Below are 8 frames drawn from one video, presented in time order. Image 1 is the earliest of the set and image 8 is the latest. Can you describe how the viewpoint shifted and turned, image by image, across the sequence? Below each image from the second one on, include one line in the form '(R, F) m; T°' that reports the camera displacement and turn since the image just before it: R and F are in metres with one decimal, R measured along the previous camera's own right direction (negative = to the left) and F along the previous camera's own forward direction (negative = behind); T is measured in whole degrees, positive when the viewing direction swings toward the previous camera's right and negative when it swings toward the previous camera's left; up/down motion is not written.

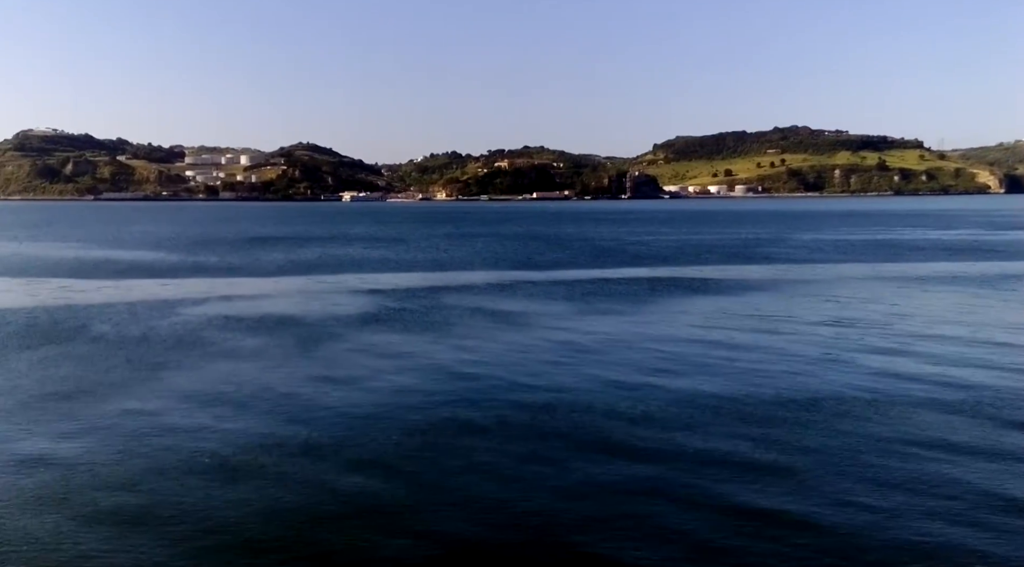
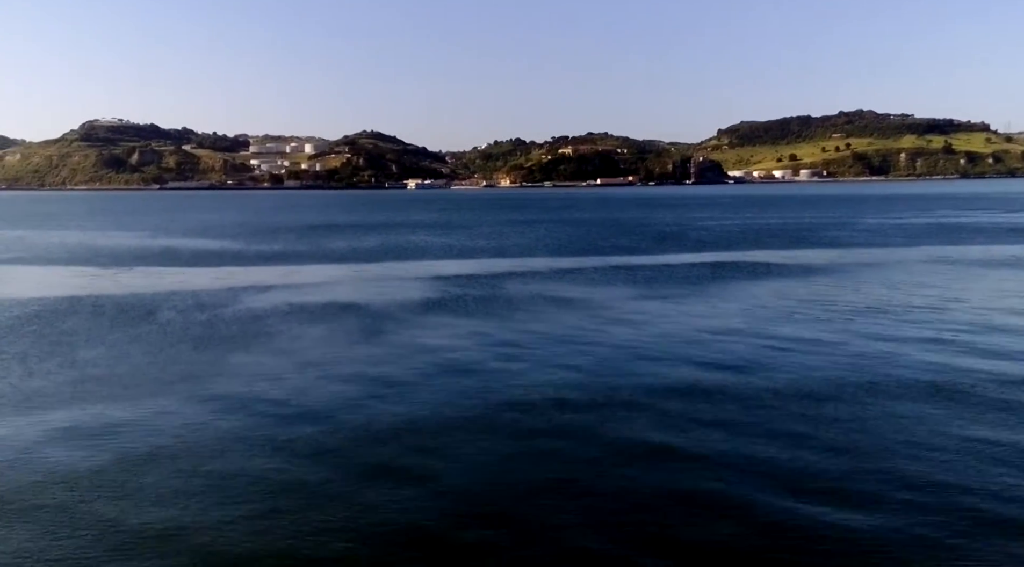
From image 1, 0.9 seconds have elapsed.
(-0.3, +0.9) m; -4°
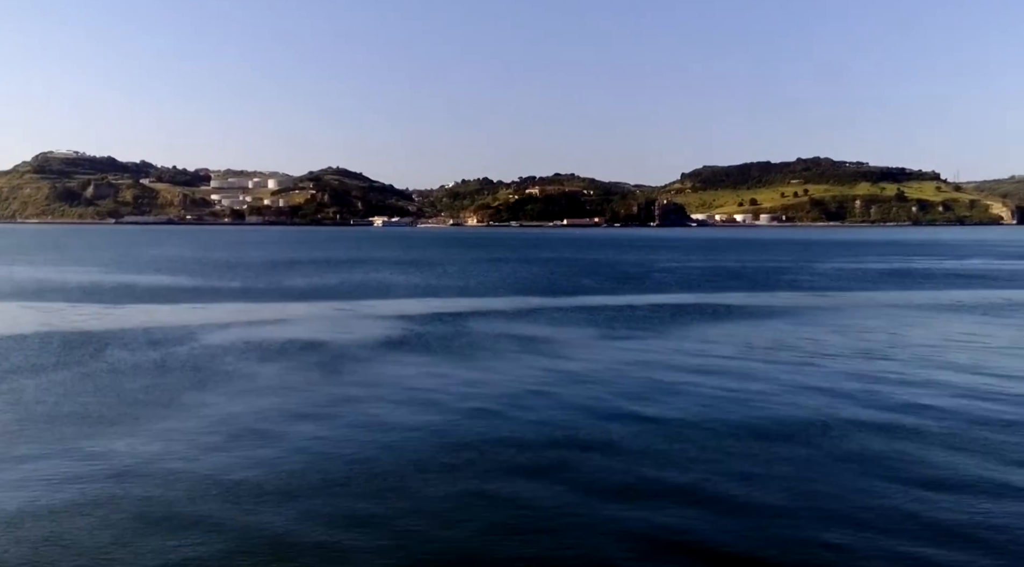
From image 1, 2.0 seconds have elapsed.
(-0.1, +0.6) m; +2°
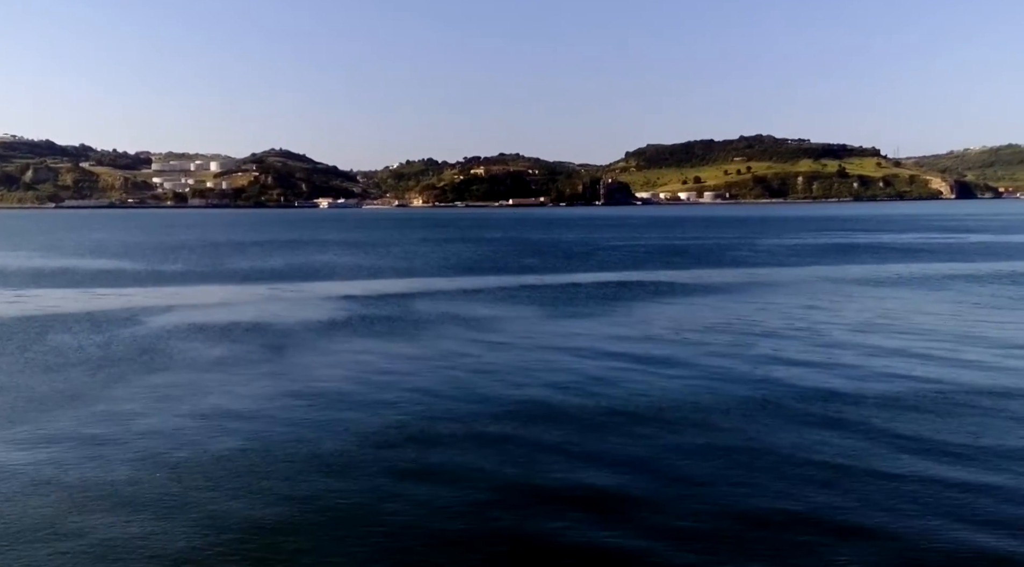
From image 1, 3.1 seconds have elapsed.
(+0.1, -0.5) m; +3°
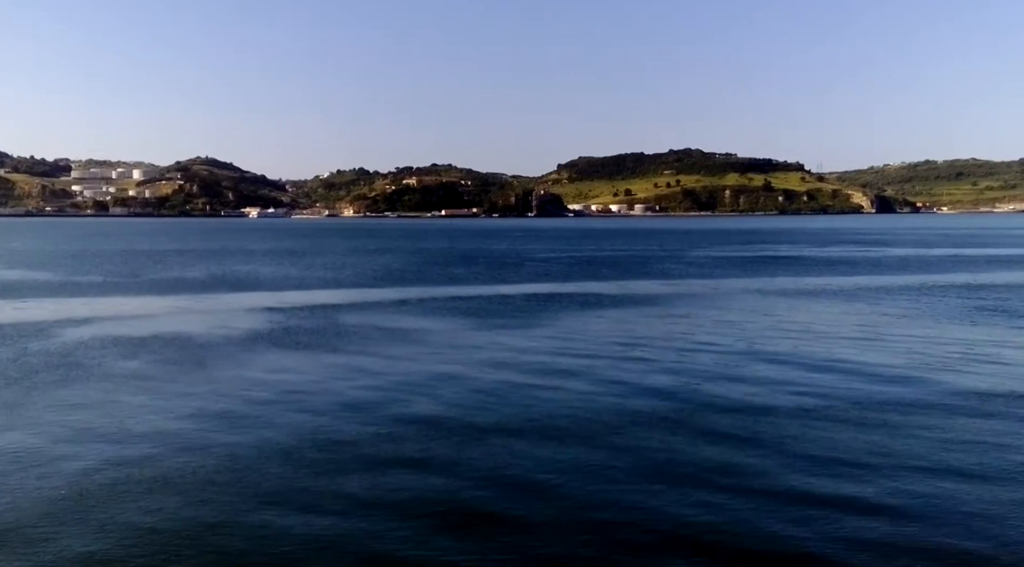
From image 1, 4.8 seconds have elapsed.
(0.0, 0.0) m; +4°
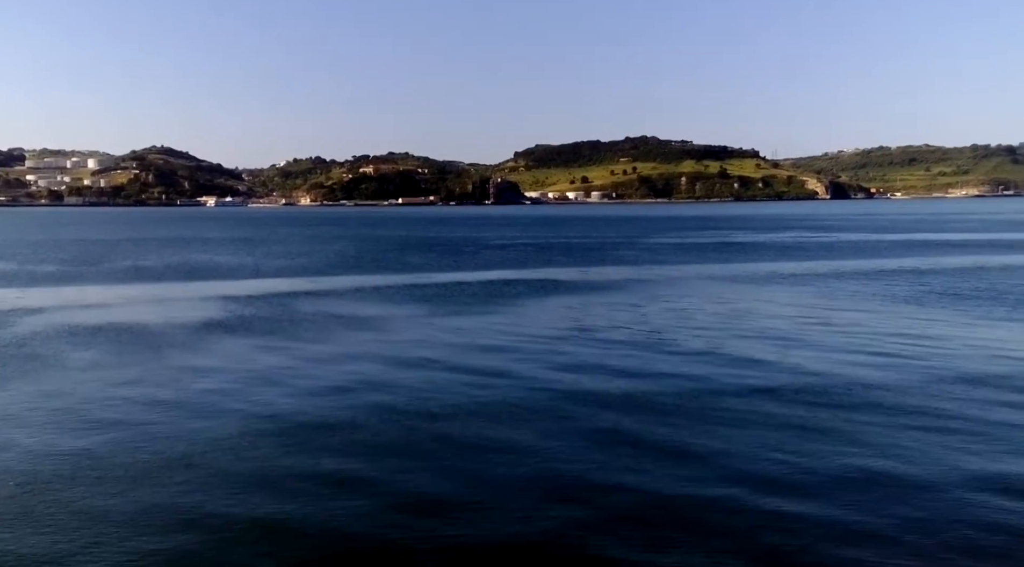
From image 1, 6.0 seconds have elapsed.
(0.0, -0.6) m; +3°
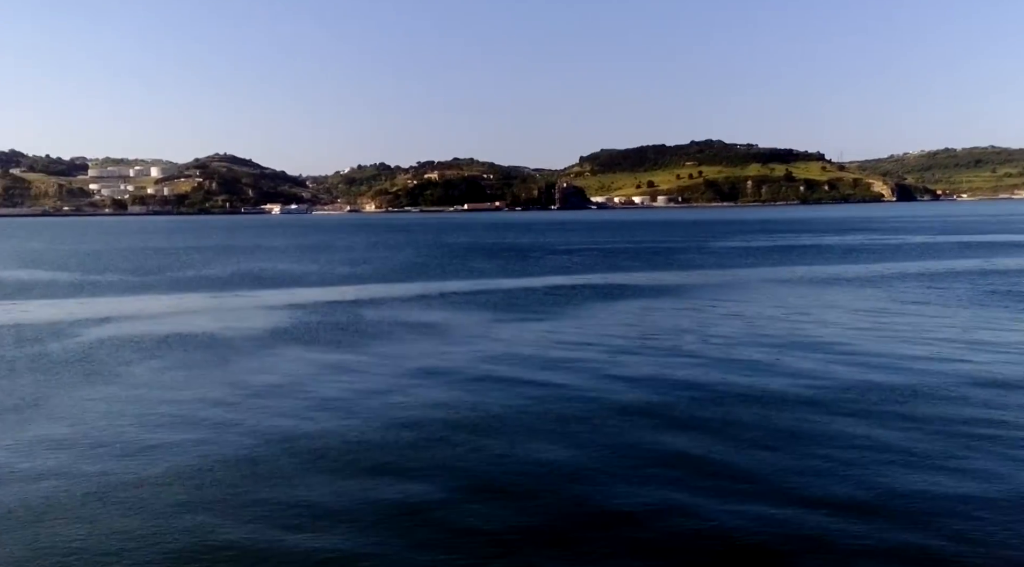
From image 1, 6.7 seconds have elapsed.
(-0.2, +1.3) m; -4°
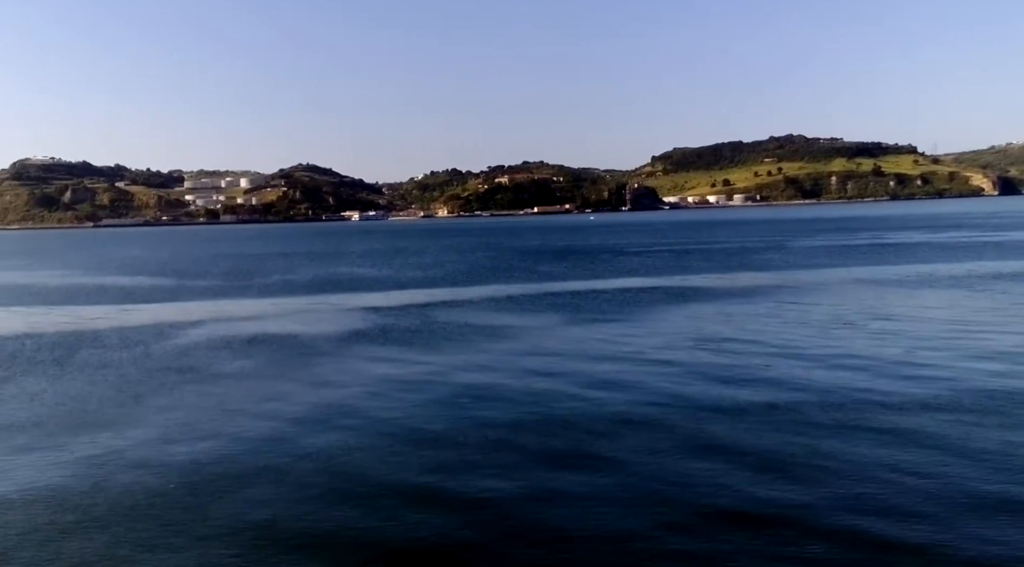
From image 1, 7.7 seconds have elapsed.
(+0.3, -1.4) m; -5°
